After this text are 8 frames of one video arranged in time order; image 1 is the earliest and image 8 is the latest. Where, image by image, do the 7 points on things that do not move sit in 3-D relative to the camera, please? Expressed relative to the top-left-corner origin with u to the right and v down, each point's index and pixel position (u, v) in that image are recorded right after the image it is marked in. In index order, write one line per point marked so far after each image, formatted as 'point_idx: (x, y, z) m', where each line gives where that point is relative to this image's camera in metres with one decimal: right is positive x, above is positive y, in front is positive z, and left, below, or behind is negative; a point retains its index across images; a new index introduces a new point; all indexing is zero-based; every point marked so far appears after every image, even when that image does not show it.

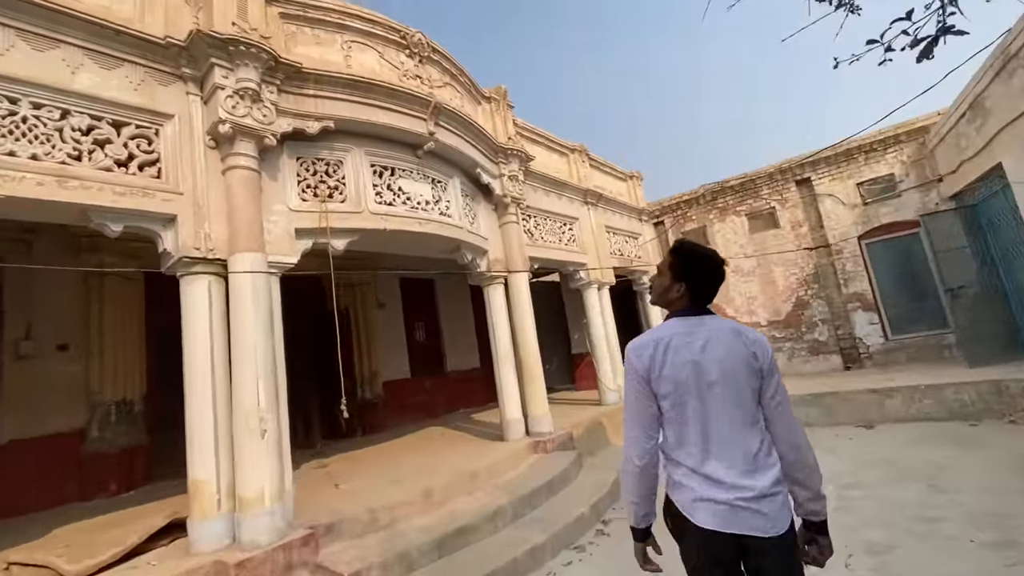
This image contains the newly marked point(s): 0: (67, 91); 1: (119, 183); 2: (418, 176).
0: (-3.8, +1.7, +4.1) m
1: (-3.5, +0.9, +4.3) m
2: (-1.3, +1.5, +6.7) m
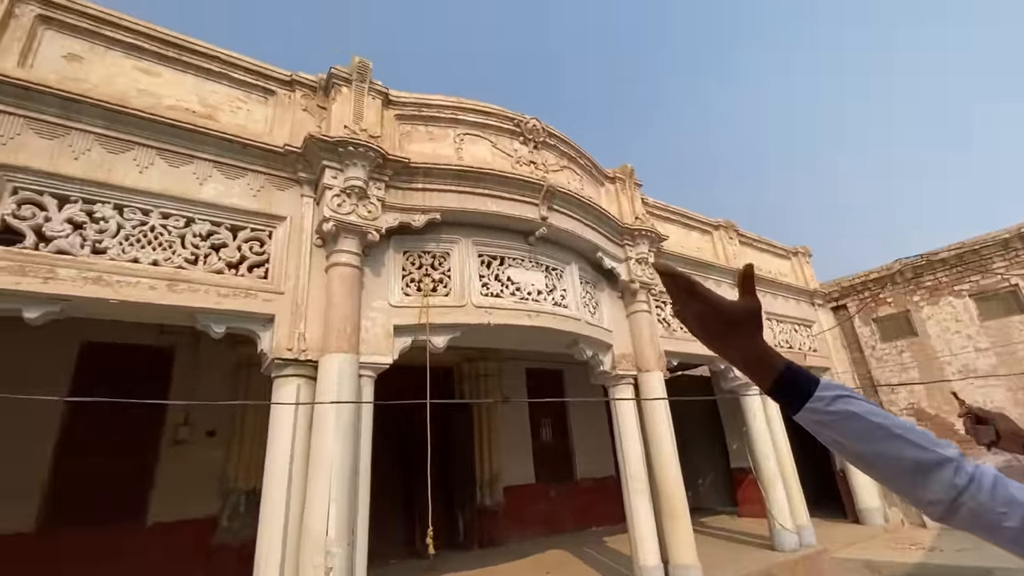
0: (-2.9, +0.8, +4.4) m
1: (-2.6, 0.0, +4.3) m
2: (+0.2, +0.3, +6.0) m
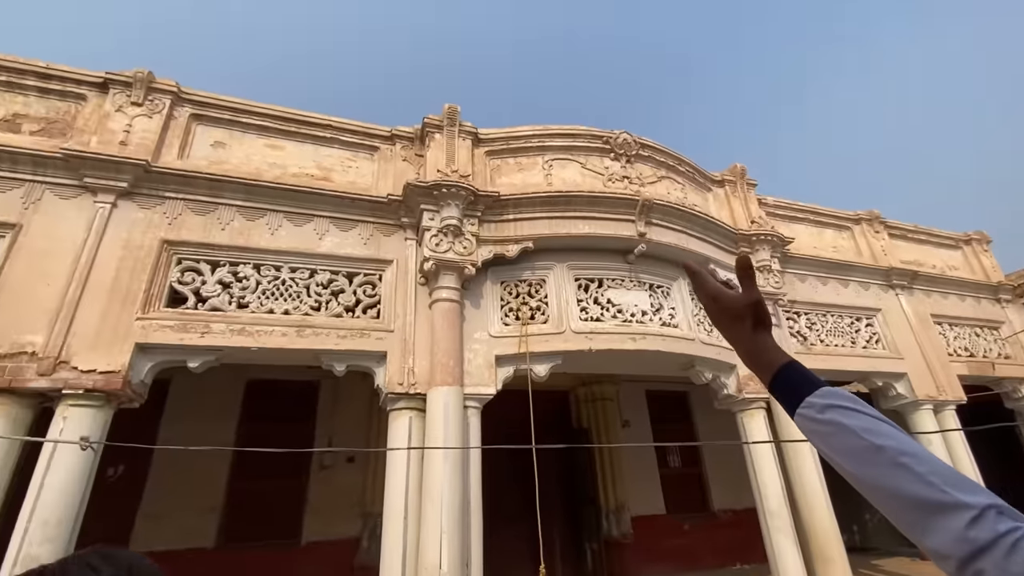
0: (-2.0, +0.4, +5.0) m
1: (-1.7, -0.4, +4.7) m
2: (+1.4, 0.0, +5.8) m
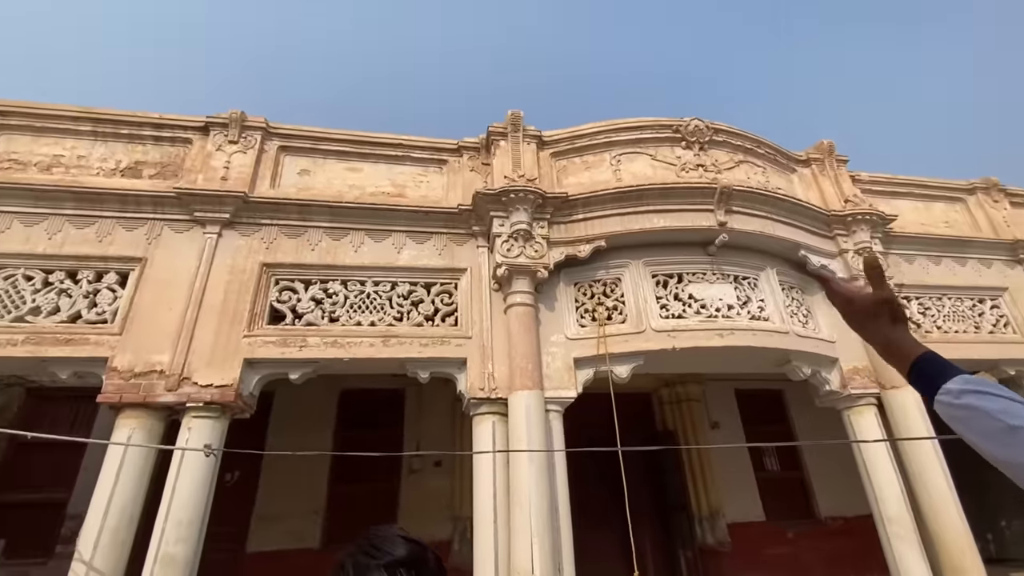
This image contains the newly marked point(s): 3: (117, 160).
0: (-1.3, +0.2, +5.2) m
1: (-0.9, -0.5, +4.9) m
2: (+2.3, +0.1, +5.5) m
3: (-4.3, +1.4, +5.3) m
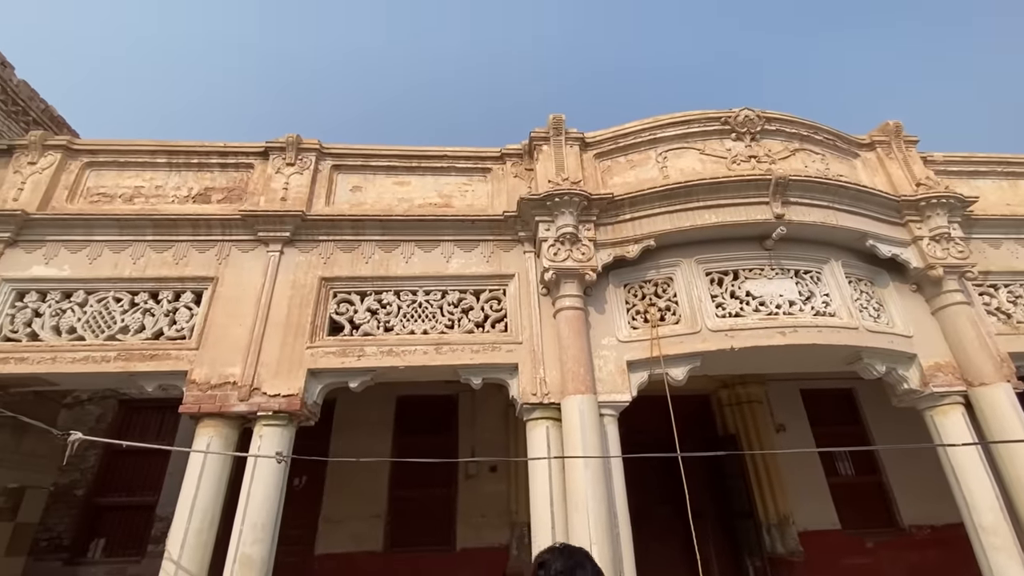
0: (-0.8, +0.1, +5.3) m
1: (-0.4, -0.6, +5.0) m
2: (+2.8, +0.2, +5.2) m
3: (-3.8, +1.2, +5.7) m
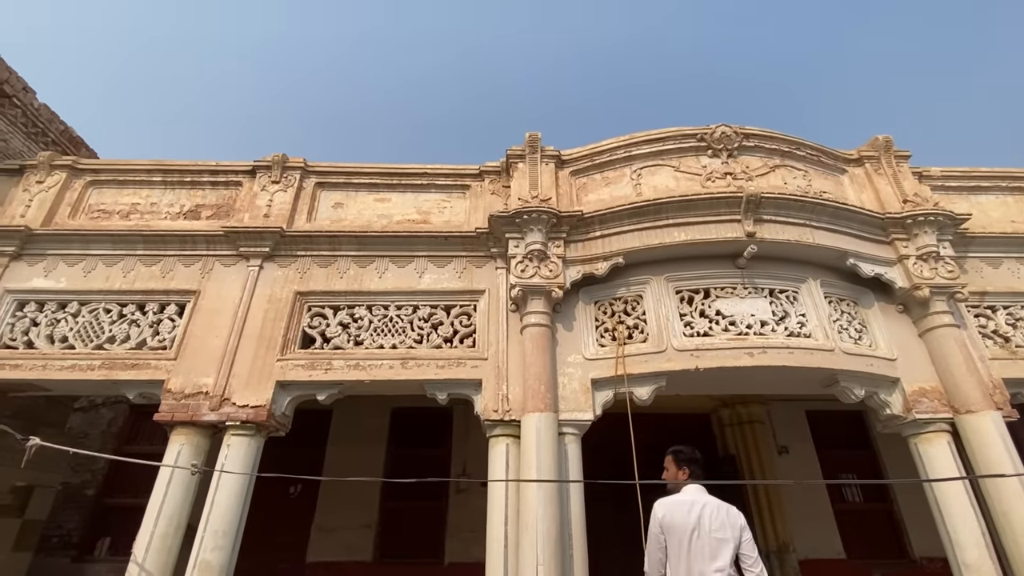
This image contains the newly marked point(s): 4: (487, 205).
0: (-1.1, 0.0, +5.4) m
1: (-0.7, -0.7, +5.0) m
2: (+2.5, 0.0, +5.1) m
3: (-4.1, +1.0, +6.0) m
4: (-0.3, +1.0, +5.9) m
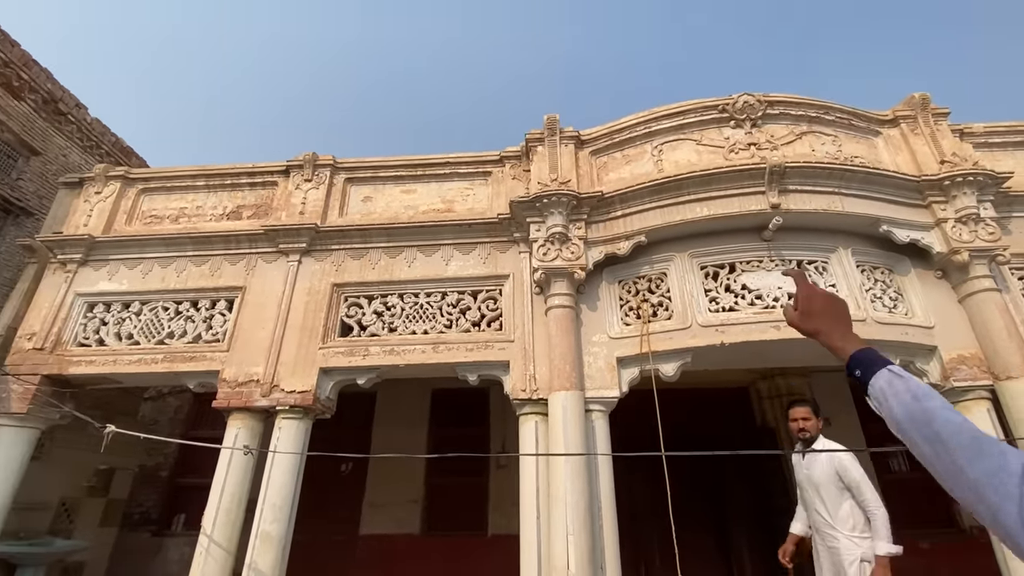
0: (-0.8, +0.1, +5.6) m
1: (-0.4, -0.6, +5.2) m
2: (+2.7, +0.3, +5.1) m
3: (-3.8, +1.1, +6.4) m
4: (0.0, +1.2, +6.0) m
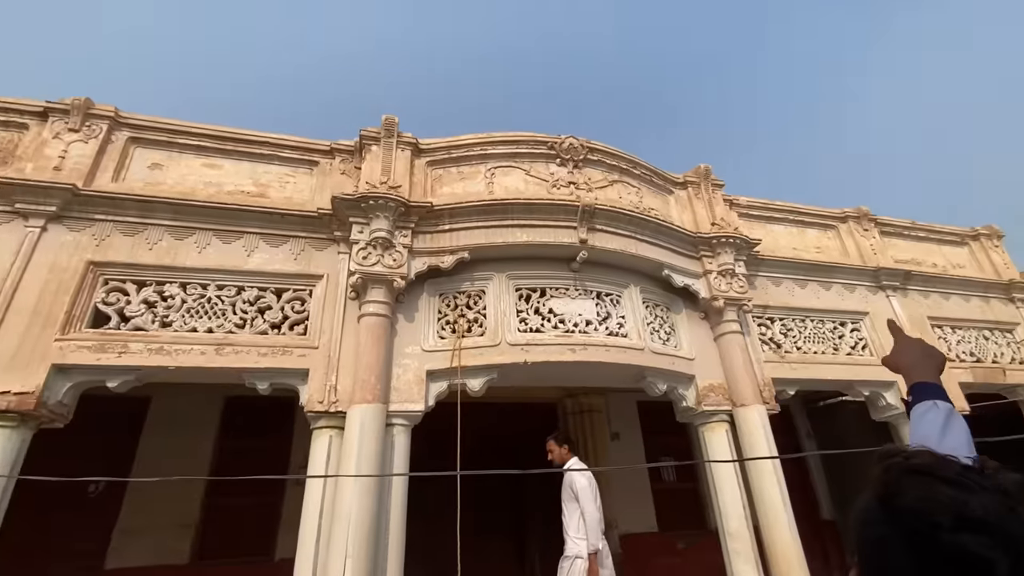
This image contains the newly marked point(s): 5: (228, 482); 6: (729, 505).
0: (-2.8, +0.2, +4.9) m
1: (-2.4, -0.5, +4.7) m
2: (+0.8, -0.1, +5.5) m
3: (-5.8, +1.5, +4.8) m
4: (-2.1, +1.2, +5.6) m
5: (-4.3, -2.9, +7.1) m
6: (+2.4, -2.4, +5.2) m
